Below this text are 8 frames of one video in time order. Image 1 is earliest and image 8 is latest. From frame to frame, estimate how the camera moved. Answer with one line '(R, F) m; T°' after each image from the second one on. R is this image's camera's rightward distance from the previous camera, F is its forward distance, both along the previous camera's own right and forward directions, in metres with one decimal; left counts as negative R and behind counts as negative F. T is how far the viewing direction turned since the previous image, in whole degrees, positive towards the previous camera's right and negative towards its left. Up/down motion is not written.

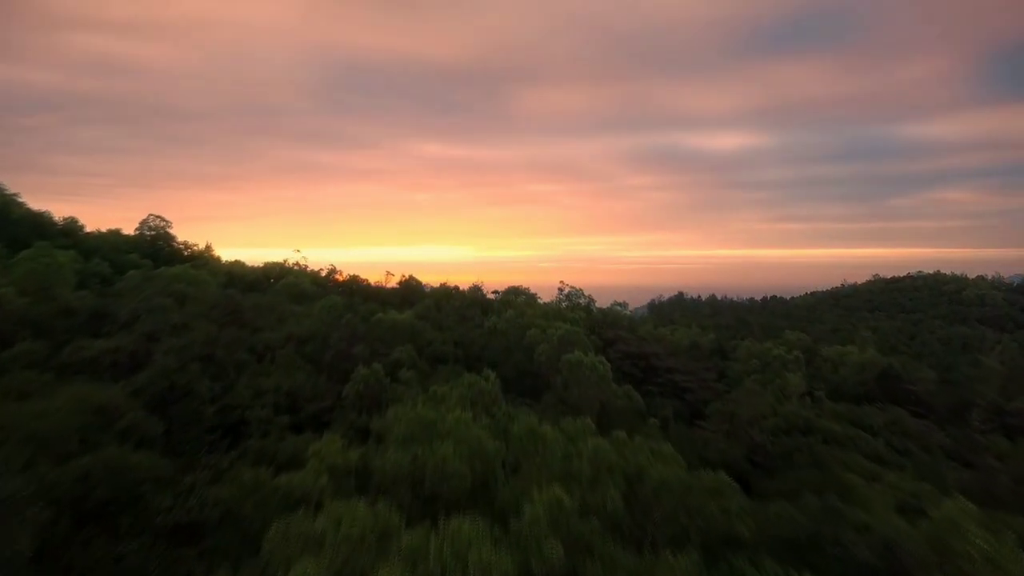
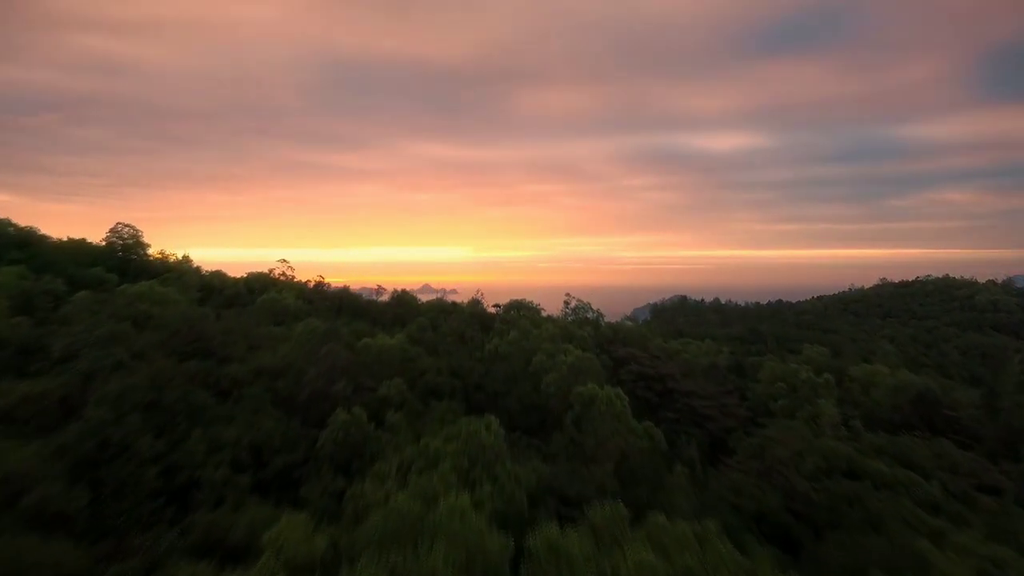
(-0.1, +1.4) m; 0°
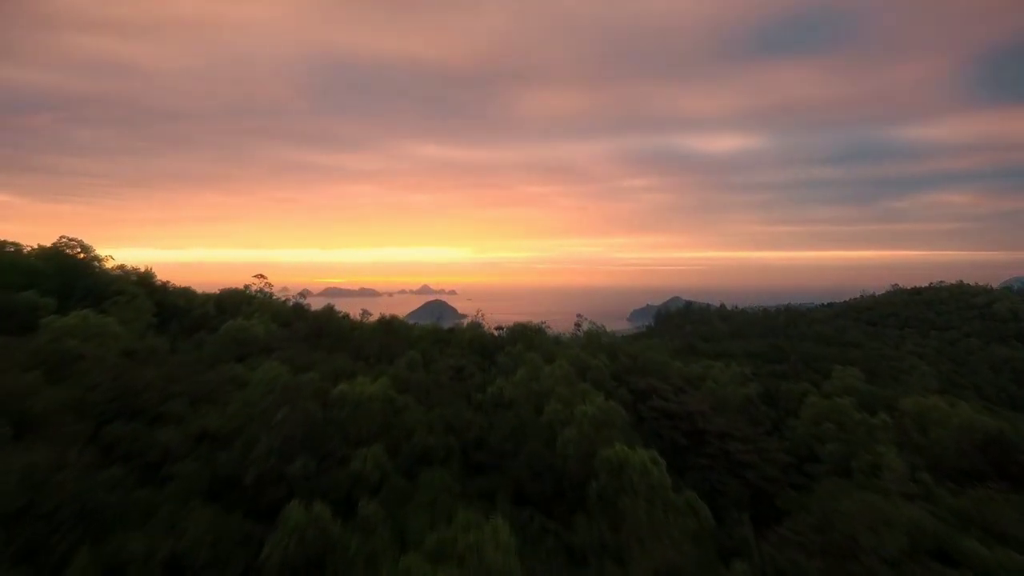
(-0.1, +2.0) m; 0°
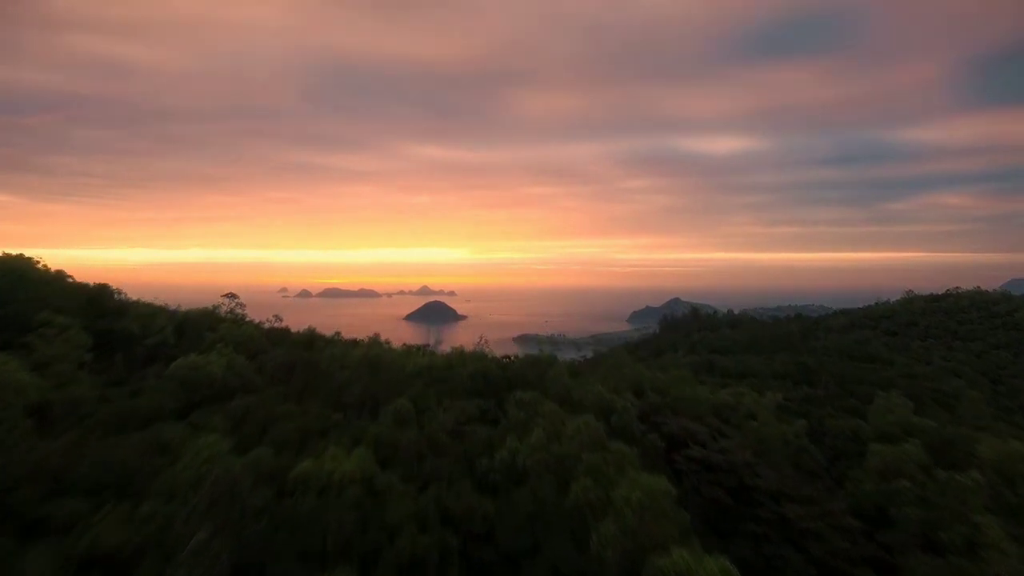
(-0.2, +2.2) m; 0°
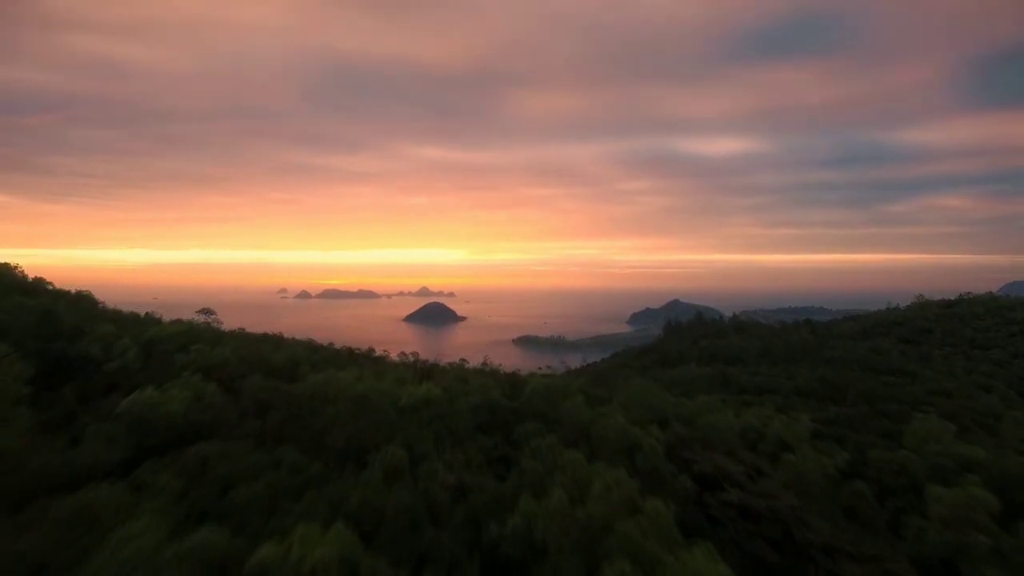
(-0.1, +1.5) m; 0°
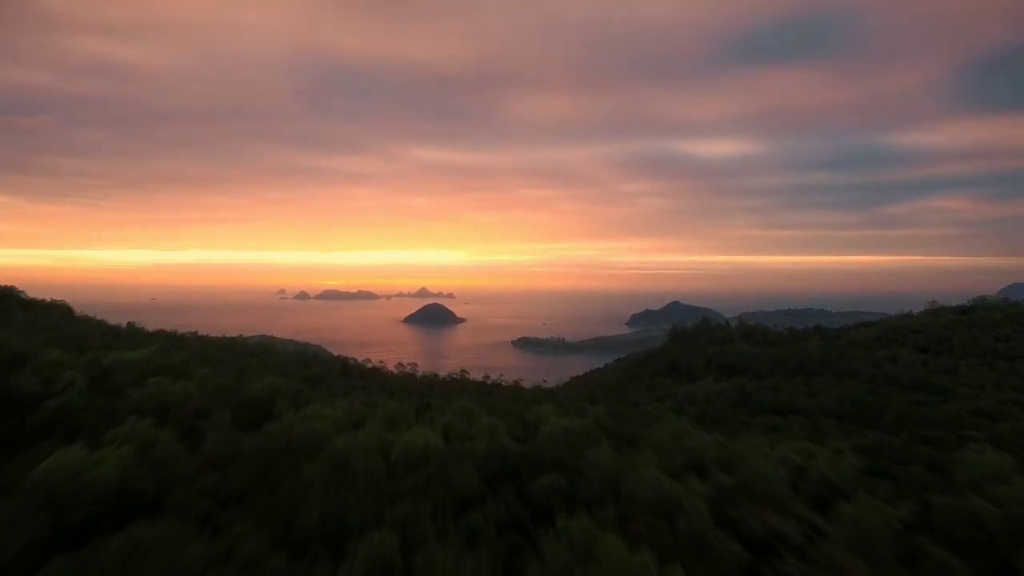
(-0.2, +1.8) m; 0°
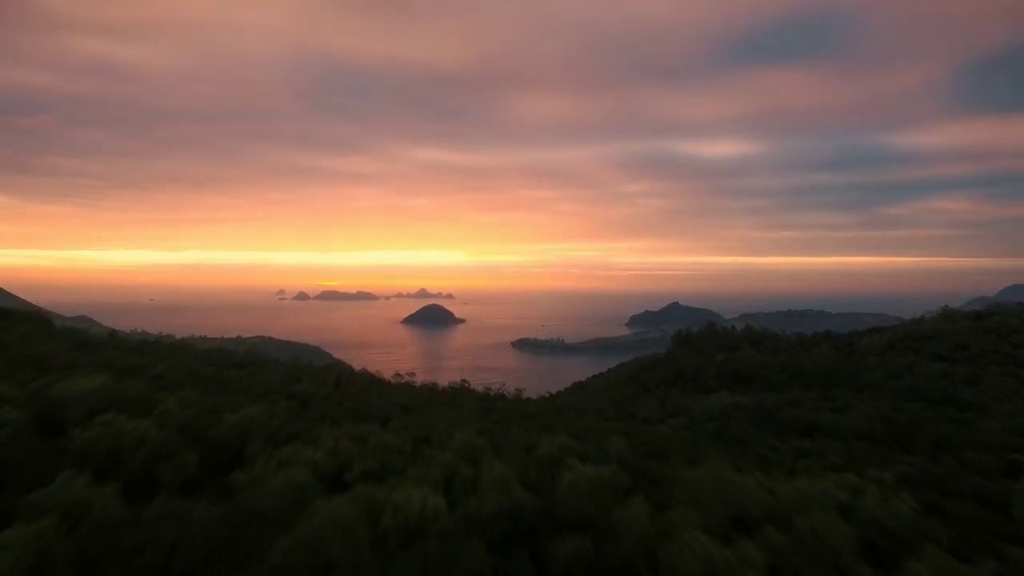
(-0.2, +1.5) m; 0°
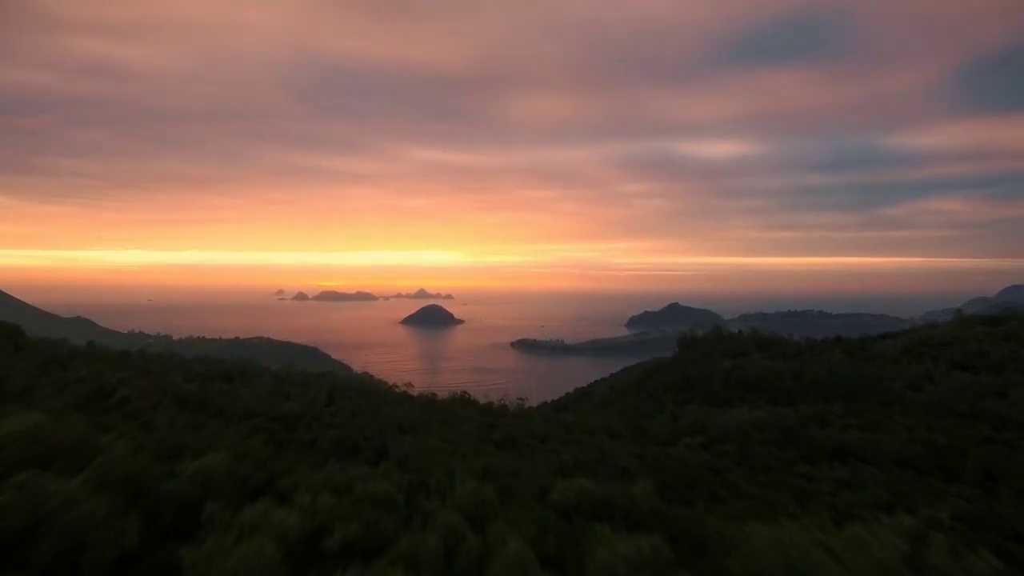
(-0.1, +1.6) m; 0°
